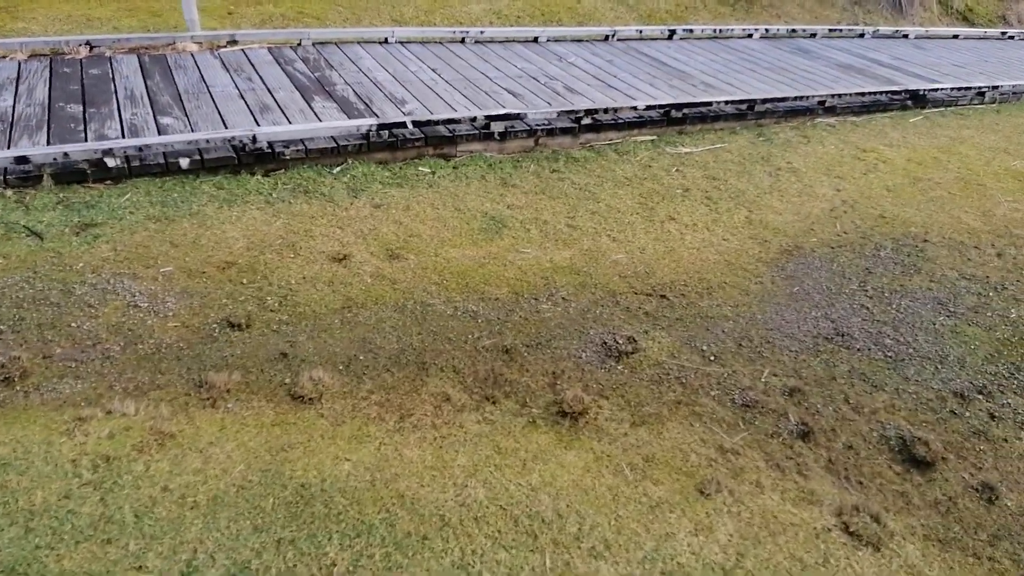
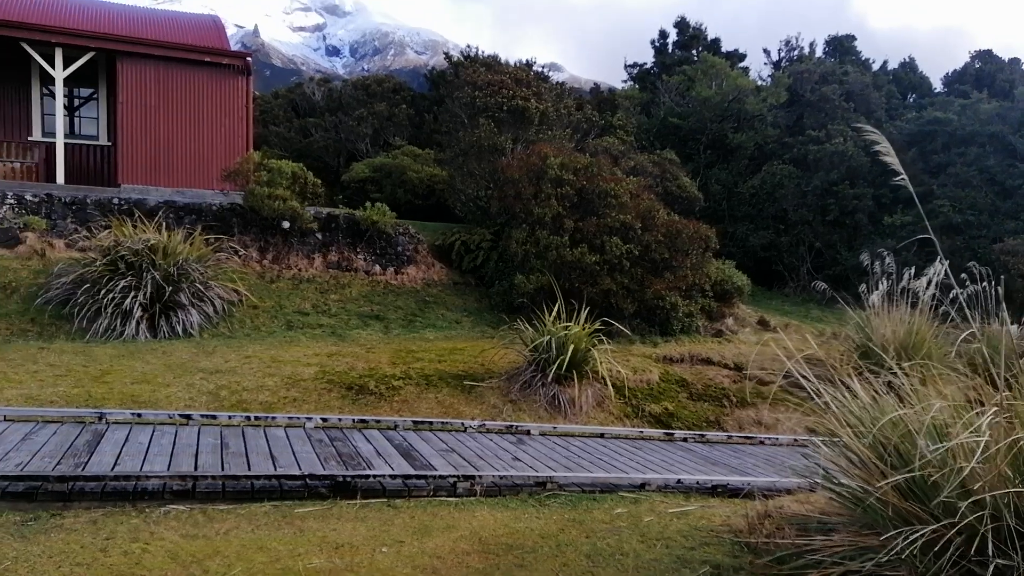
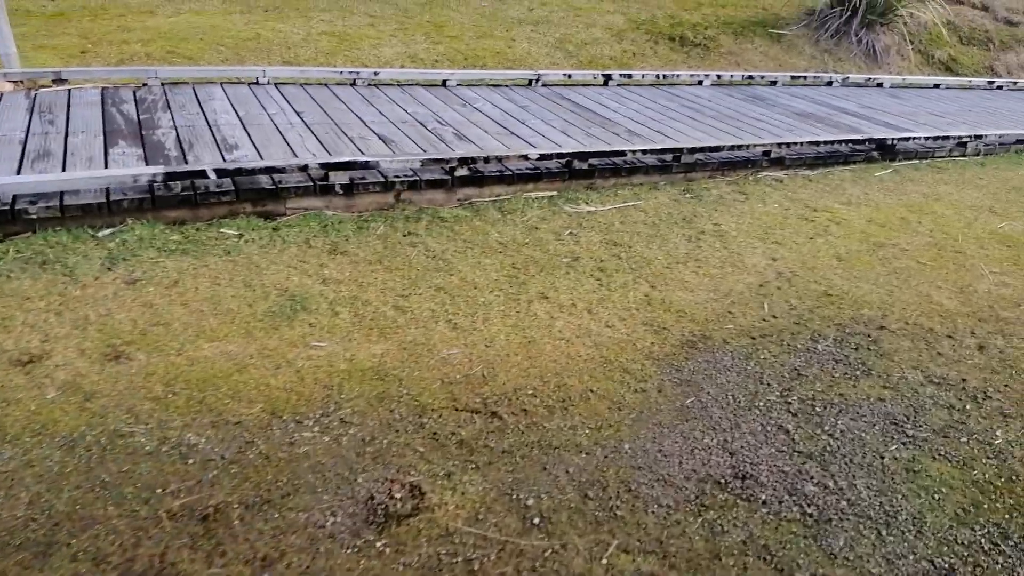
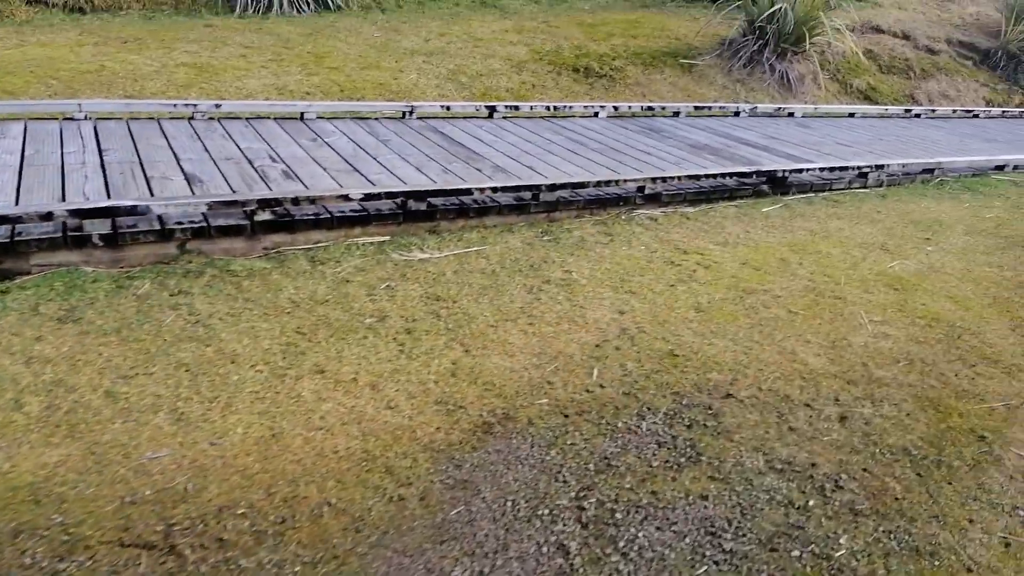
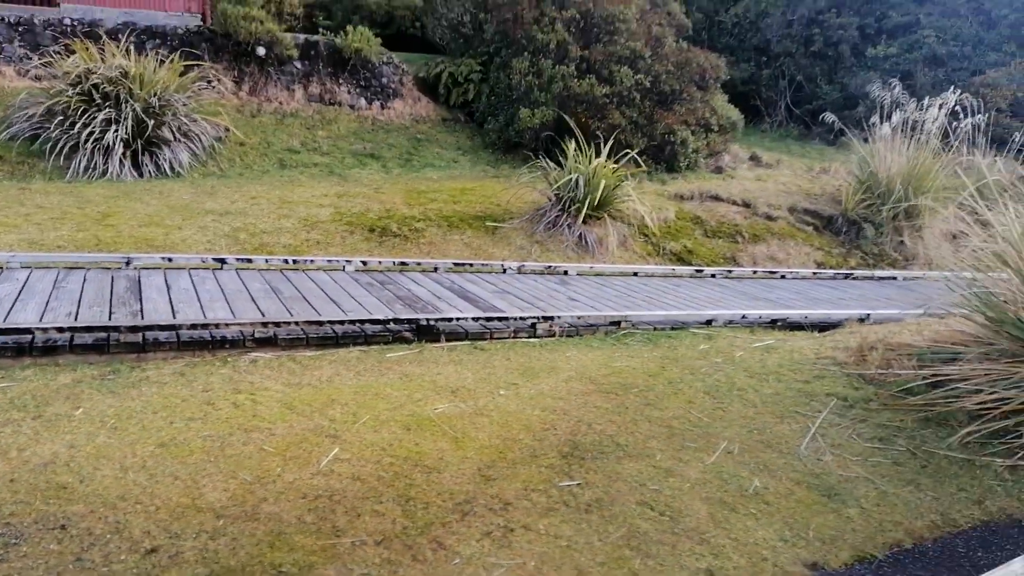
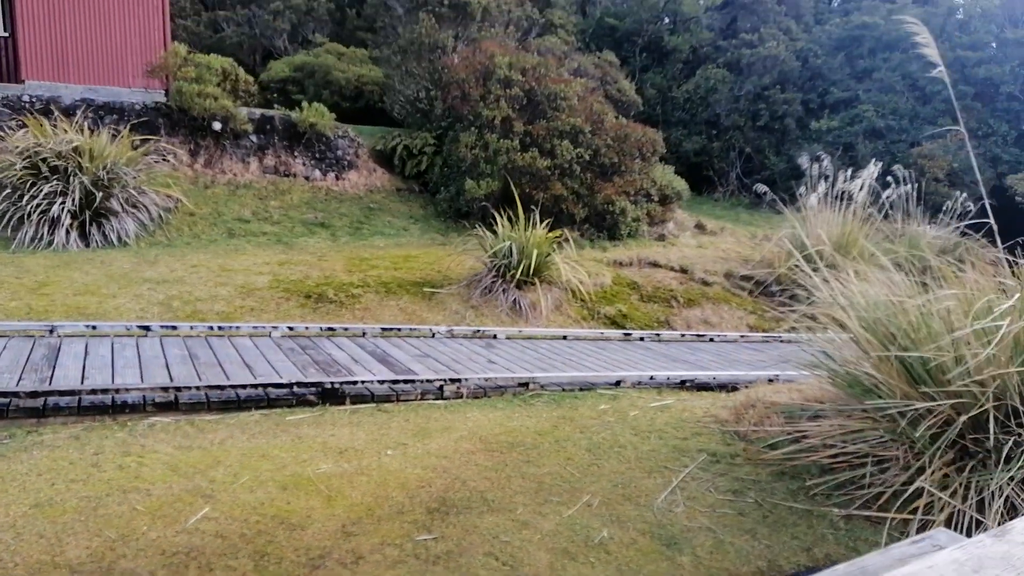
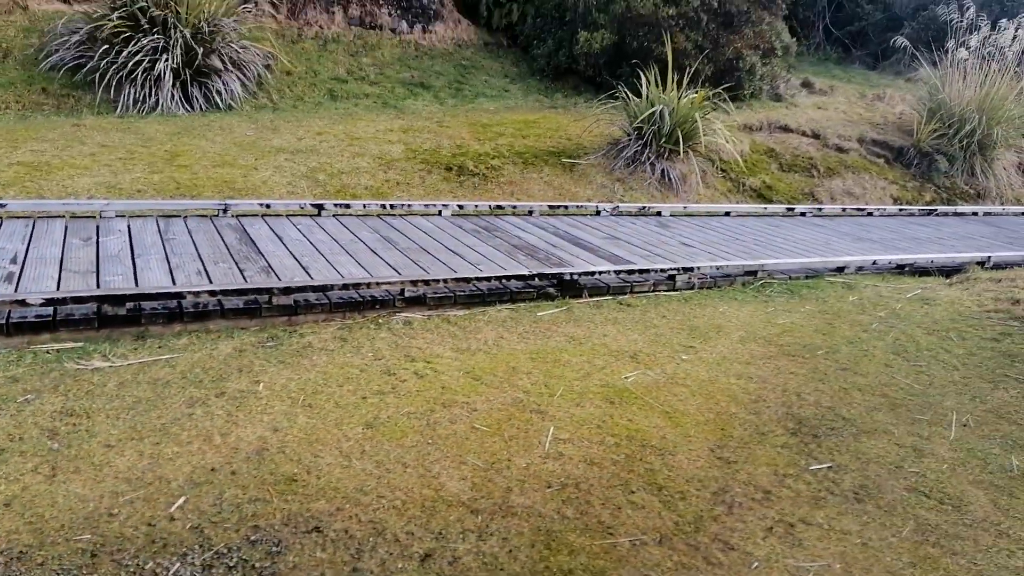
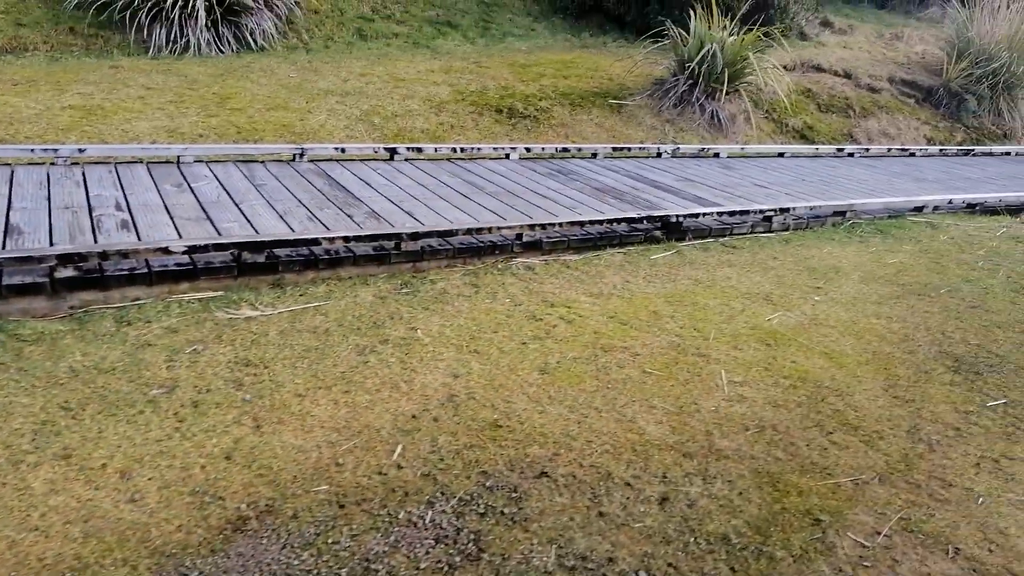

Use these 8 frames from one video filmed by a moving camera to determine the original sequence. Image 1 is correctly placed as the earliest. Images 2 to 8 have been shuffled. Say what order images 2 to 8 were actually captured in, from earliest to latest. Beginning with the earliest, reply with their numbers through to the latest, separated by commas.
3, 4, 8, 7, 5, 6, 2
